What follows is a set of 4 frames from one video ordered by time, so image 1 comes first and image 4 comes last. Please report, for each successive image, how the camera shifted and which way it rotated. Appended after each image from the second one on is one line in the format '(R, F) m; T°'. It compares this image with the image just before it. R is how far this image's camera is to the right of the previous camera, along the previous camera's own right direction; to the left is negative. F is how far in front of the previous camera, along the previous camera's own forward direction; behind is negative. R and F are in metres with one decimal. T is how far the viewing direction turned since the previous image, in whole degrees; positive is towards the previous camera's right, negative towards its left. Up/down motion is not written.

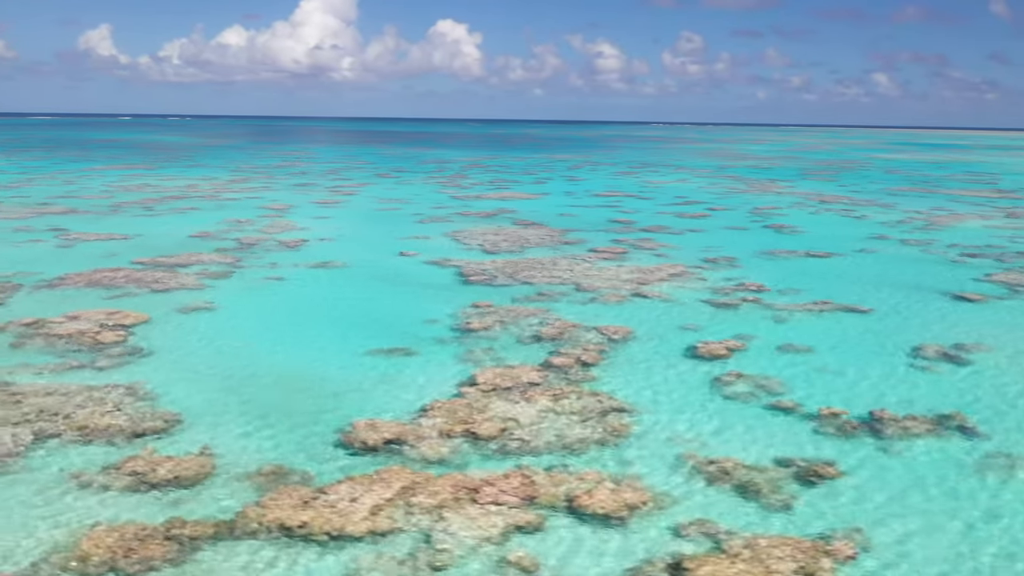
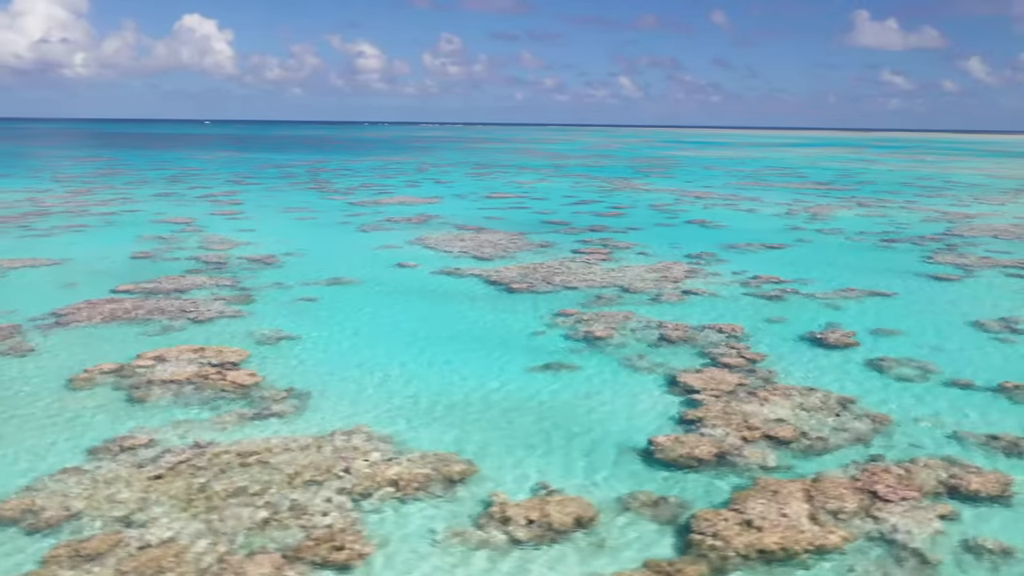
(-7.0, +1.3) m; +16°
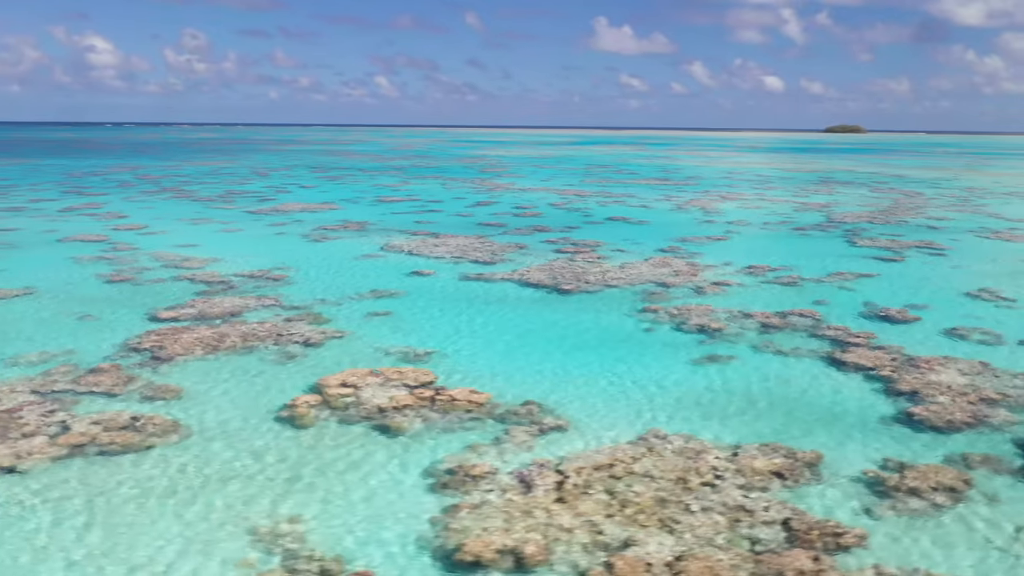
(-7.3, +0.8) m; +16°
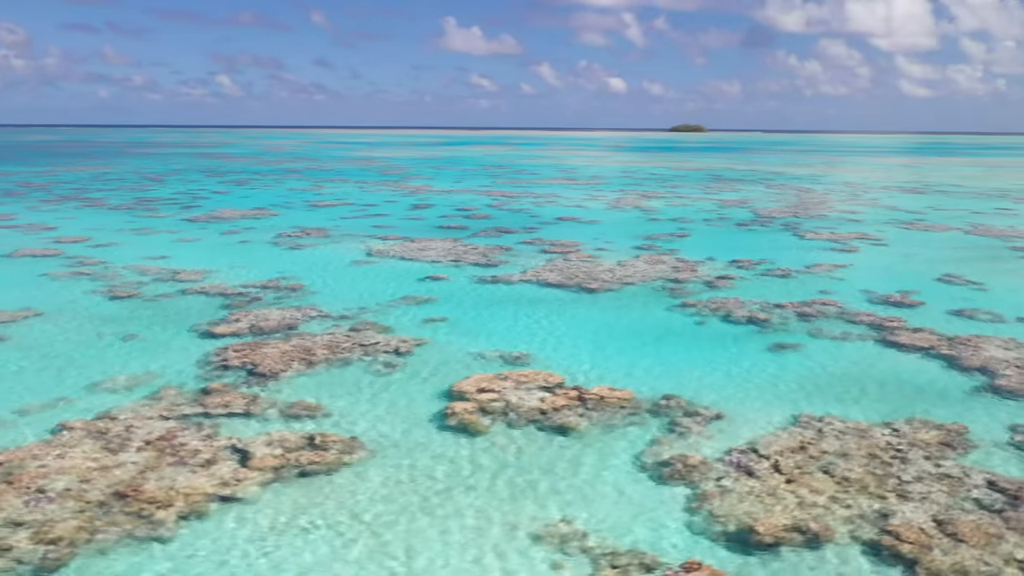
(-4.6, 0.0) m; +10°
